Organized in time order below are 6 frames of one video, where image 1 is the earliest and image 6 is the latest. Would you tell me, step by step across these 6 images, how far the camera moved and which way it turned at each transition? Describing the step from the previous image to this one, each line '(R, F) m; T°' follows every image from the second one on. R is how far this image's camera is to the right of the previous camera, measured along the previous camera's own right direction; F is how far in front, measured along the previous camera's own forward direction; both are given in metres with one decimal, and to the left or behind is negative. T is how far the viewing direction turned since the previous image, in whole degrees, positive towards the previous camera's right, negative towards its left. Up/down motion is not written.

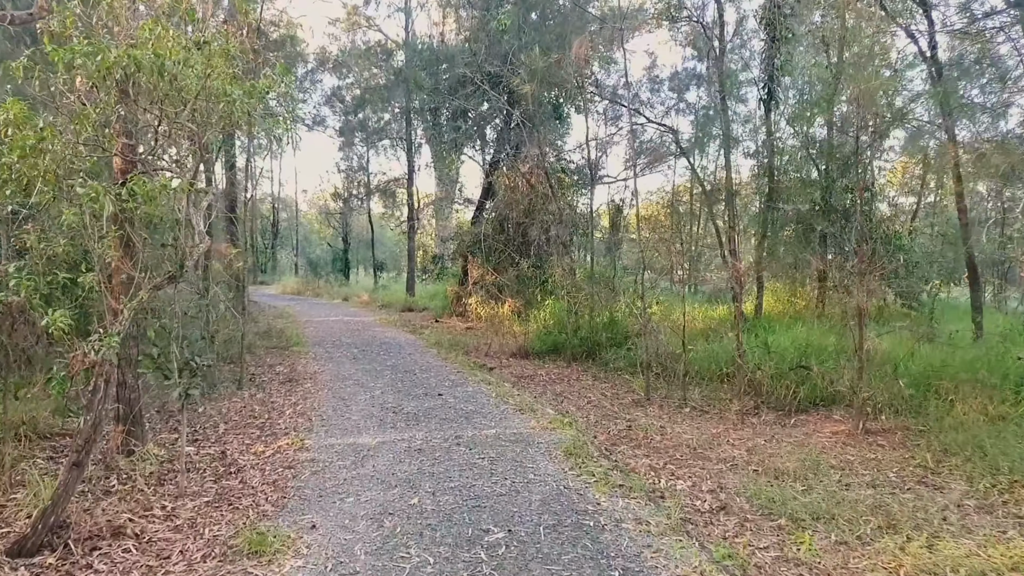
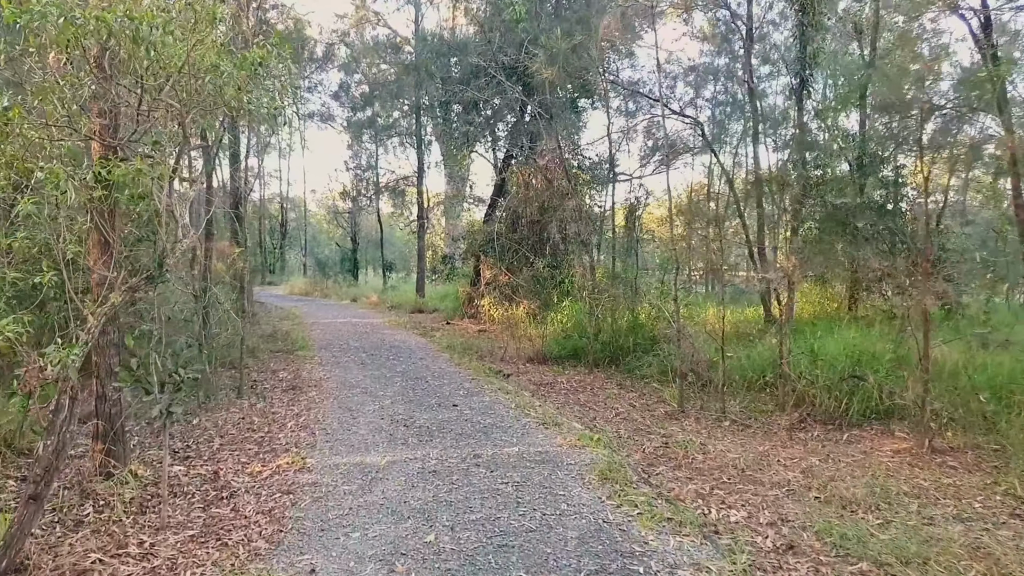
(-0.1, +0.5) m; -1°
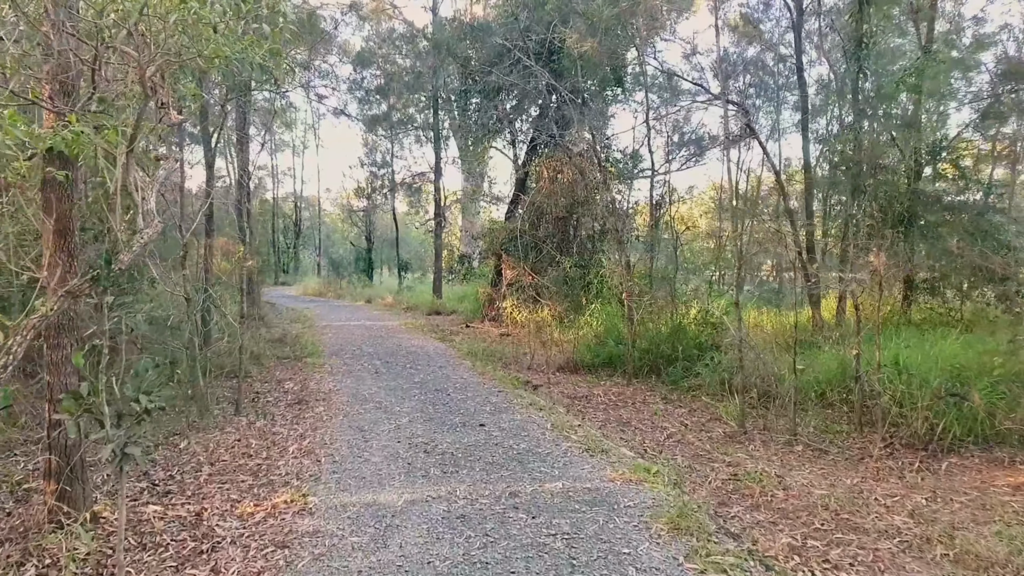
(-0.1, +0.7) m; -1°
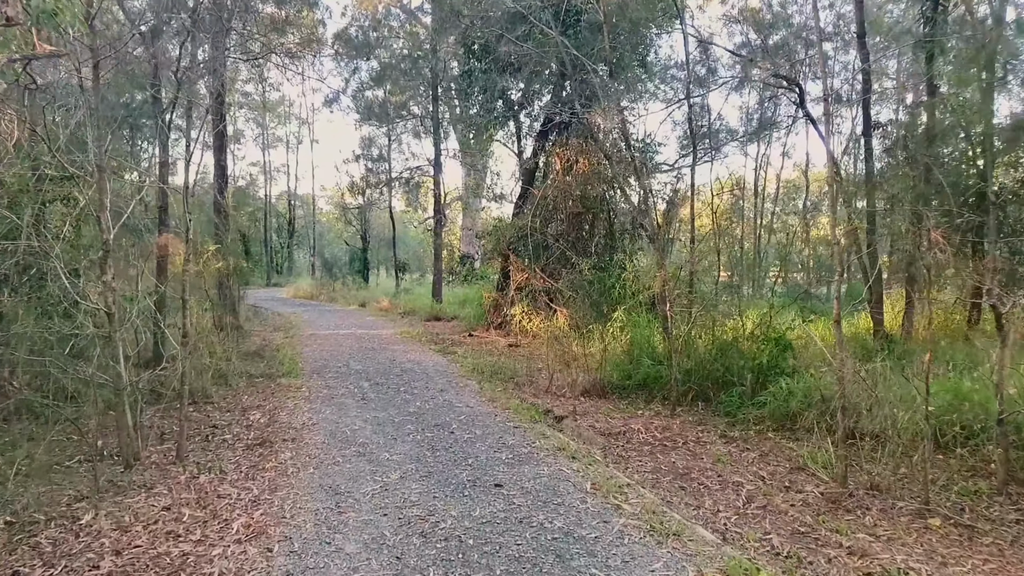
(-0.1, +1.3) m; 0°
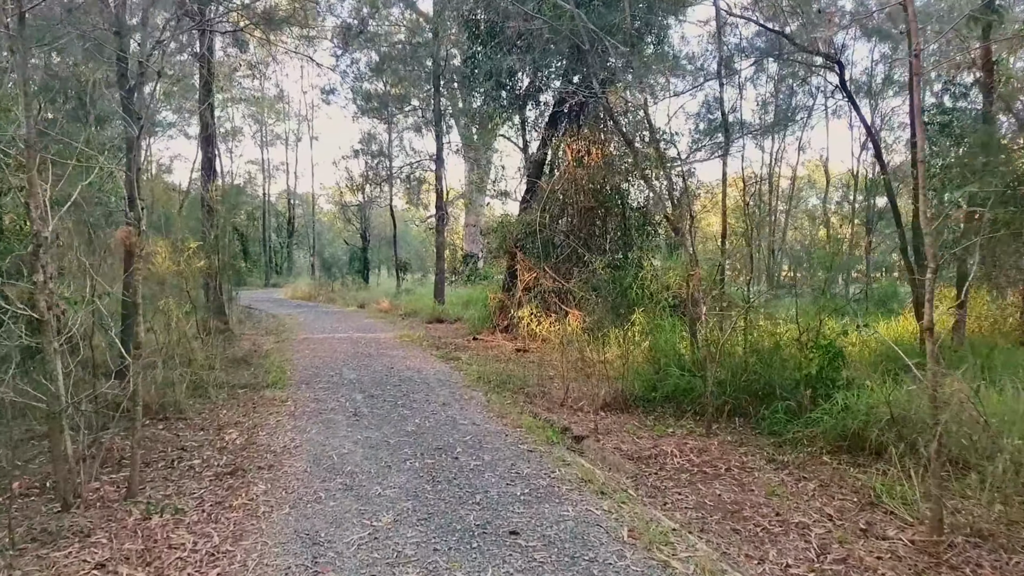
(-0.1, +0.7) m; 0°
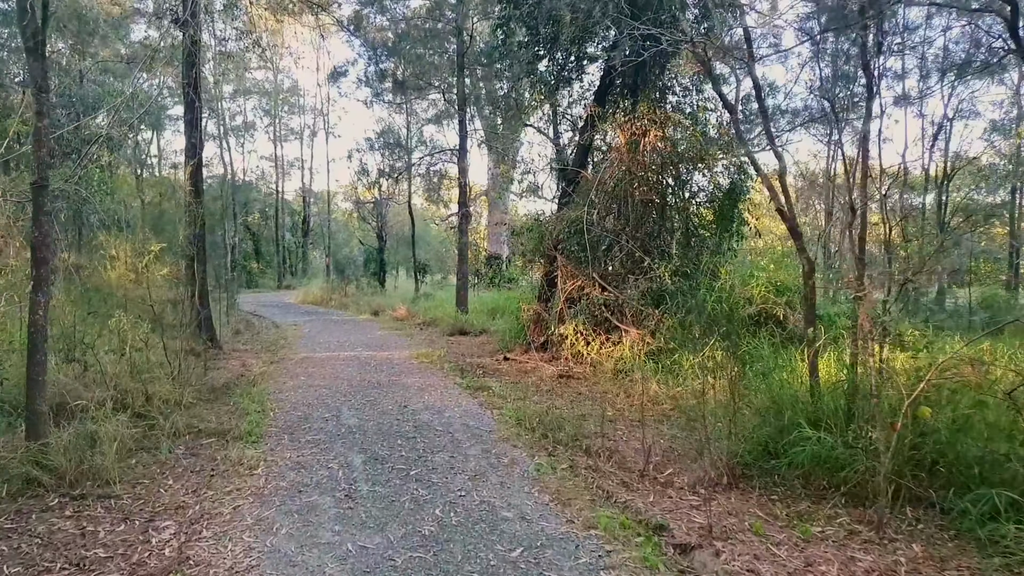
(-0.2, +1.6) m; -2°
